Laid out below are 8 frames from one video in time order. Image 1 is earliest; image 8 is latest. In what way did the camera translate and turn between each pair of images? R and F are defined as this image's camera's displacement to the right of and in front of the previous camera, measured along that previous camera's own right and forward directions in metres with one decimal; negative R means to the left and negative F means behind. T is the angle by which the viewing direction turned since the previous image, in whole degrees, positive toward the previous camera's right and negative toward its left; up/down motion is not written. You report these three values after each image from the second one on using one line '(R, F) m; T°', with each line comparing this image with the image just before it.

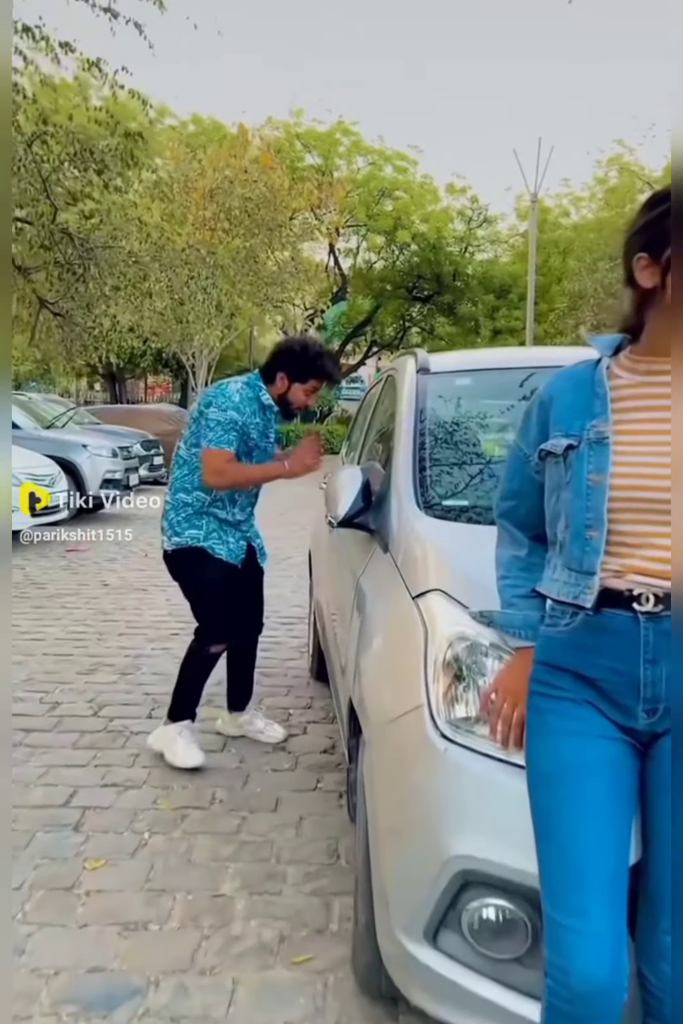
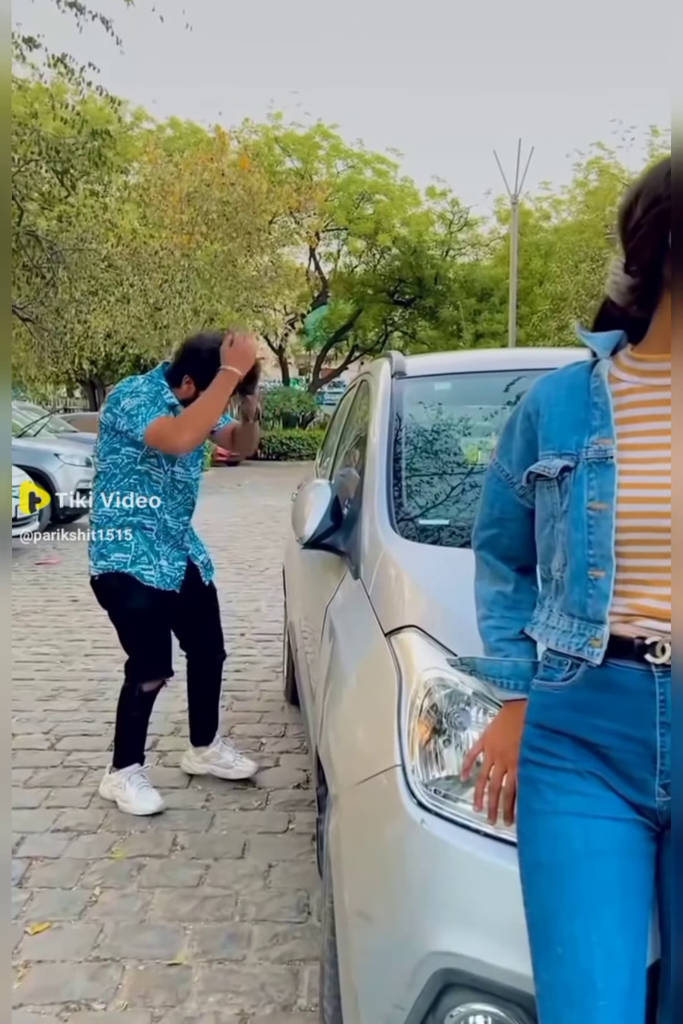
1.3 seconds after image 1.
(+0.1, +0.3) m; +1°
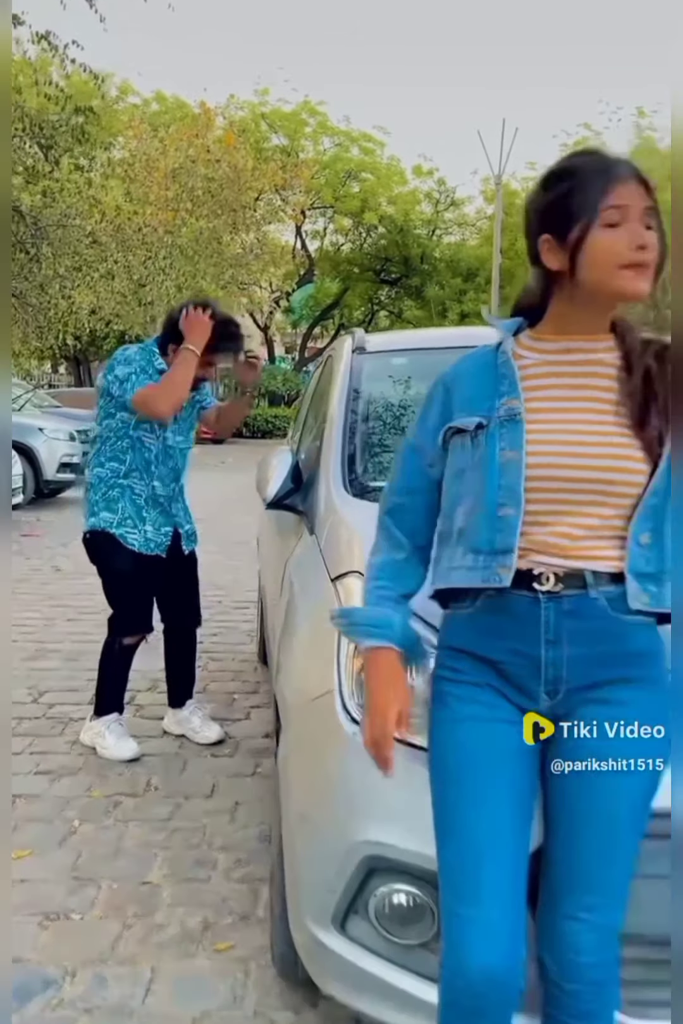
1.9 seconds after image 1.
(+0.1, -0.3) m; +1°
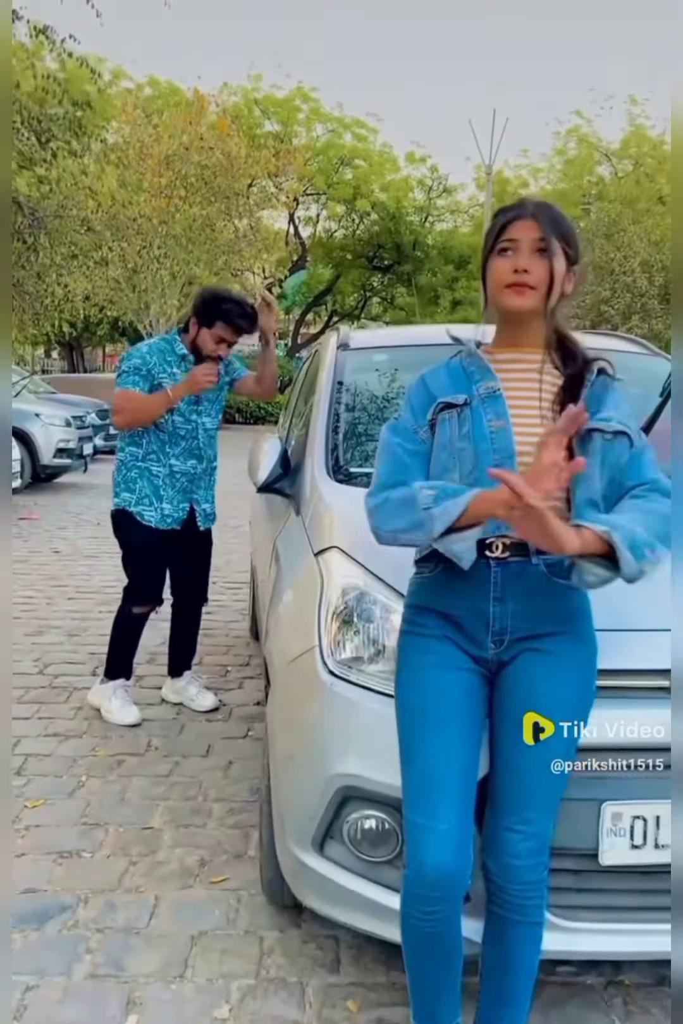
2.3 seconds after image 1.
(0.0, -0.3) m; 0°
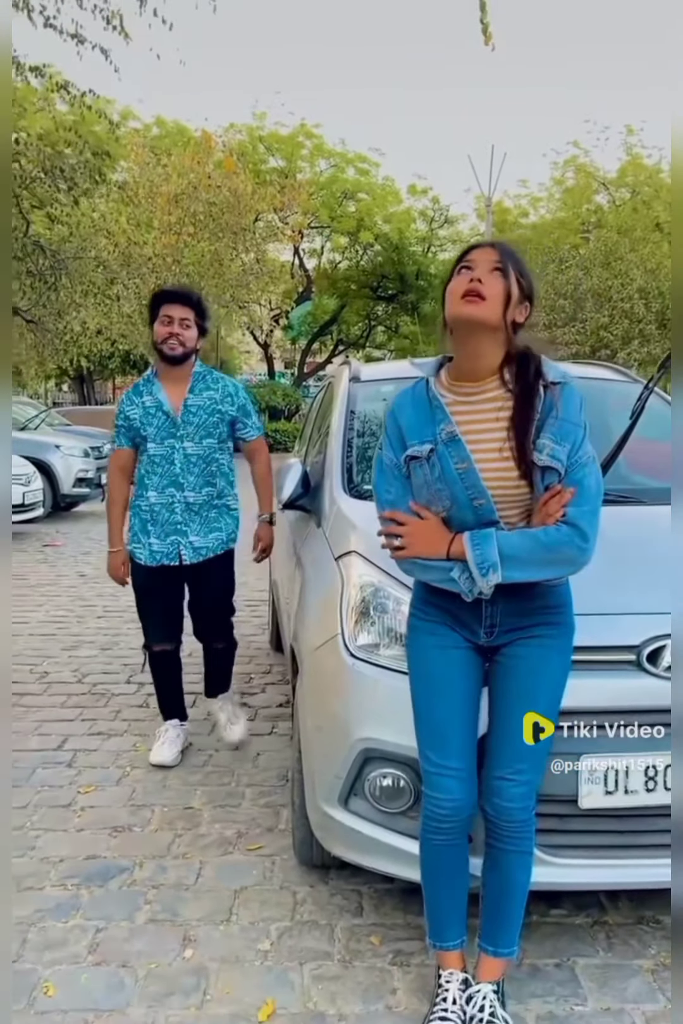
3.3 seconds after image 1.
(0.0, -0.4) m; 0°
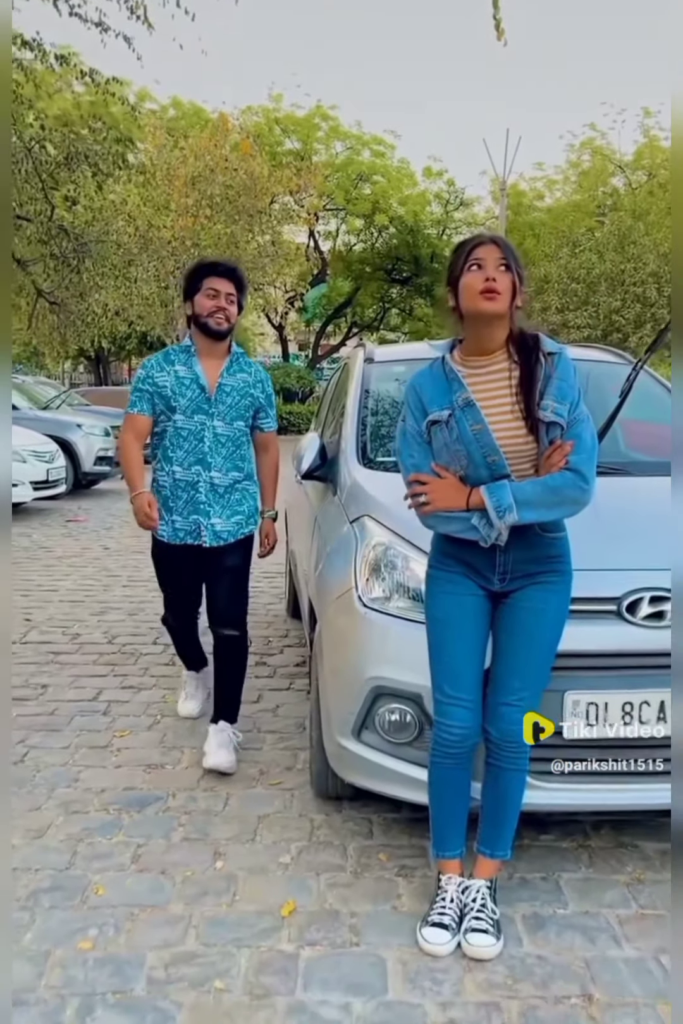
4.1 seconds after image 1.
(0.0, -0.3) m; -1°
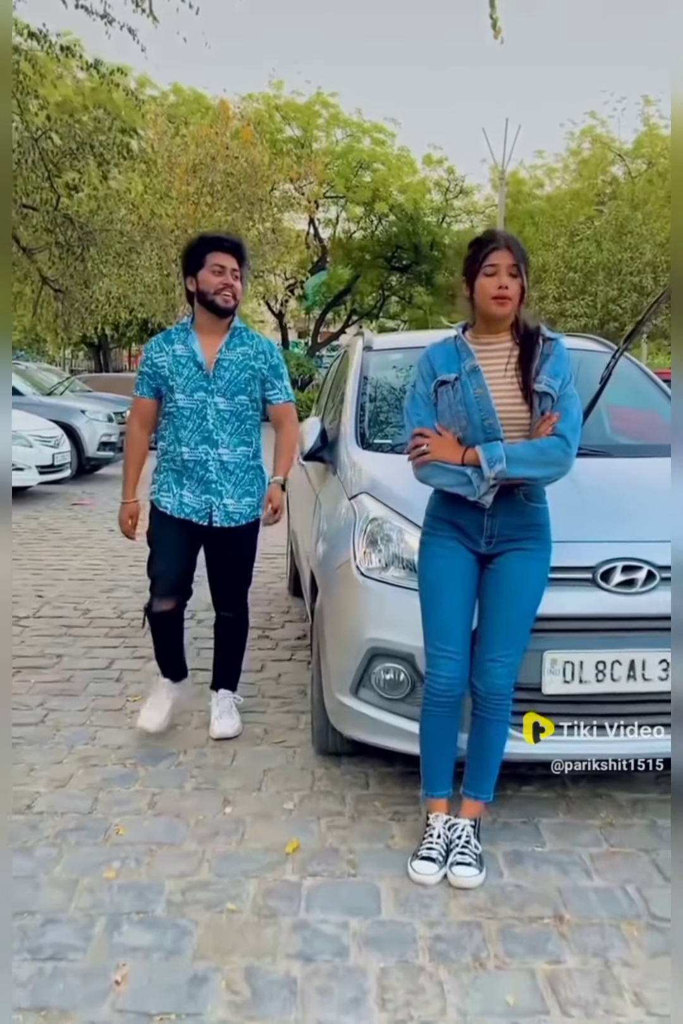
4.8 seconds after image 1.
(0.0, -0.3) m; 0°
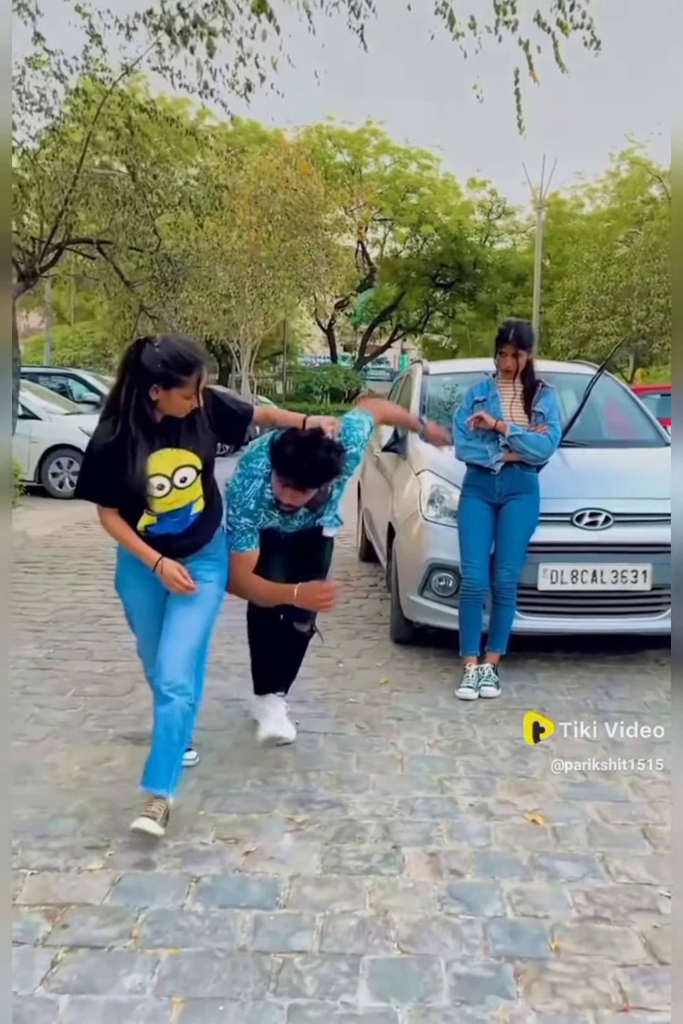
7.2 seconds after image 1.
(-0.2, -1.9) m; -3°
